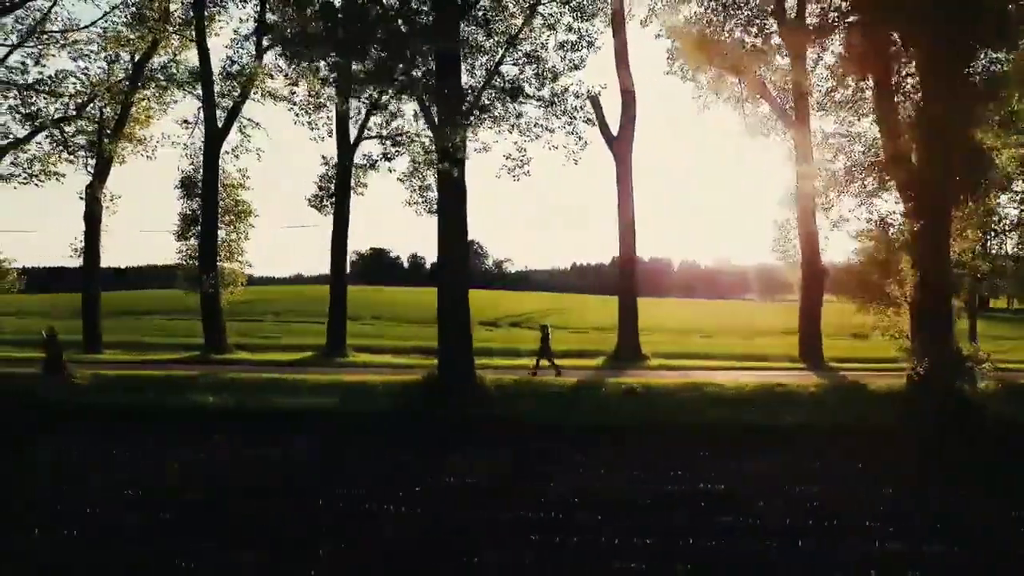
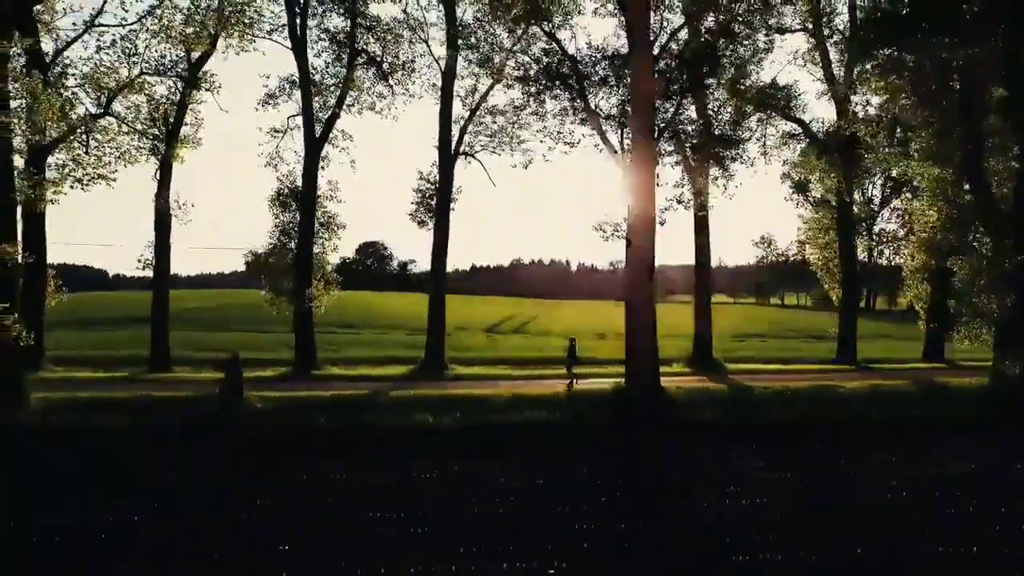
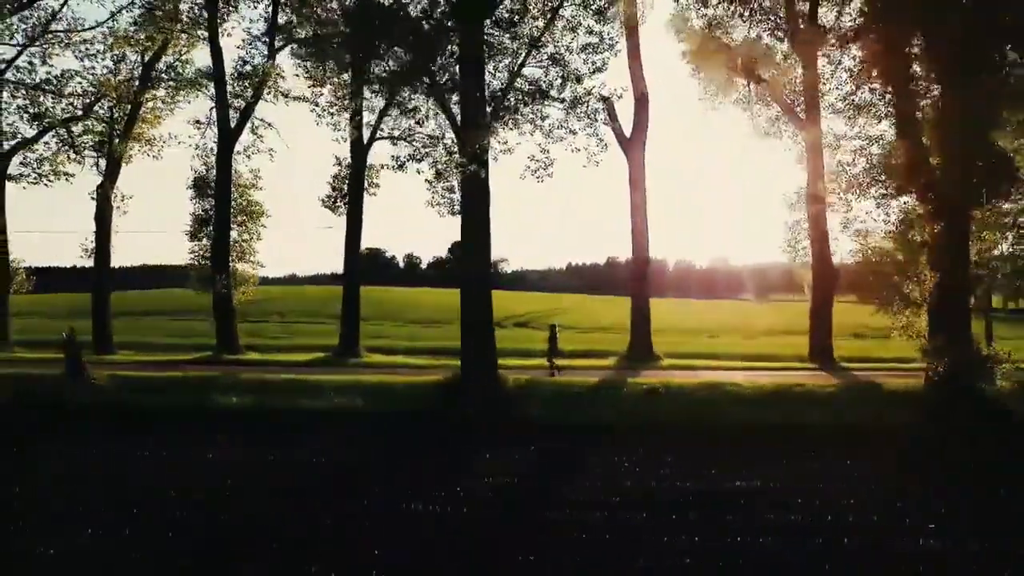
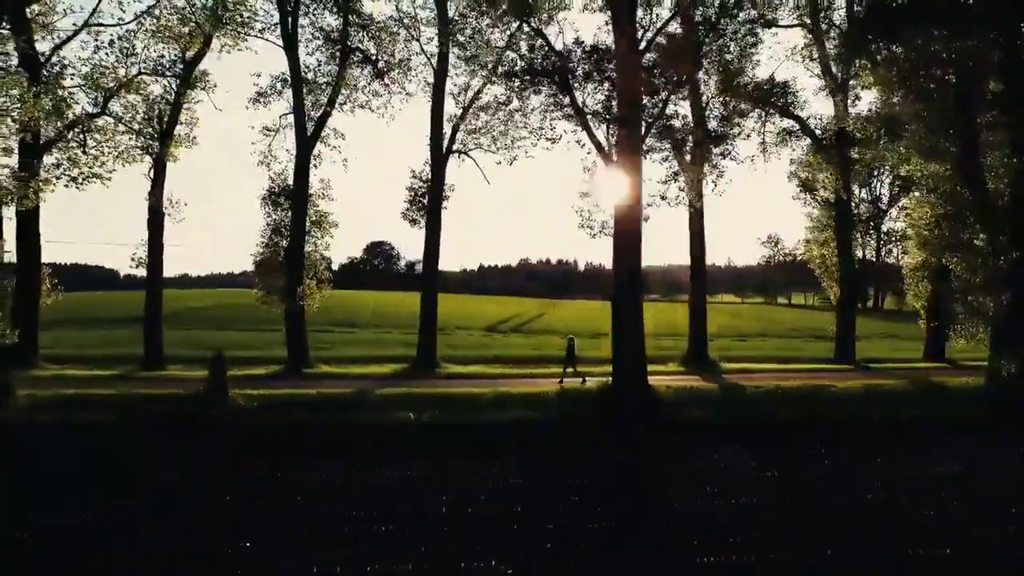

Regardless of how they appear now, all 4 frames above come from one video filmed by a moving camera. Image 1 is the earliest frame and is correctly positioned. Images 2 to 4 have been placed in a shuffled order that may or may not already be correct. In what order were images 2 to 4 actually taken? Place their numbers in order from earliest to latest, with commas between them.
3, 4, 2
